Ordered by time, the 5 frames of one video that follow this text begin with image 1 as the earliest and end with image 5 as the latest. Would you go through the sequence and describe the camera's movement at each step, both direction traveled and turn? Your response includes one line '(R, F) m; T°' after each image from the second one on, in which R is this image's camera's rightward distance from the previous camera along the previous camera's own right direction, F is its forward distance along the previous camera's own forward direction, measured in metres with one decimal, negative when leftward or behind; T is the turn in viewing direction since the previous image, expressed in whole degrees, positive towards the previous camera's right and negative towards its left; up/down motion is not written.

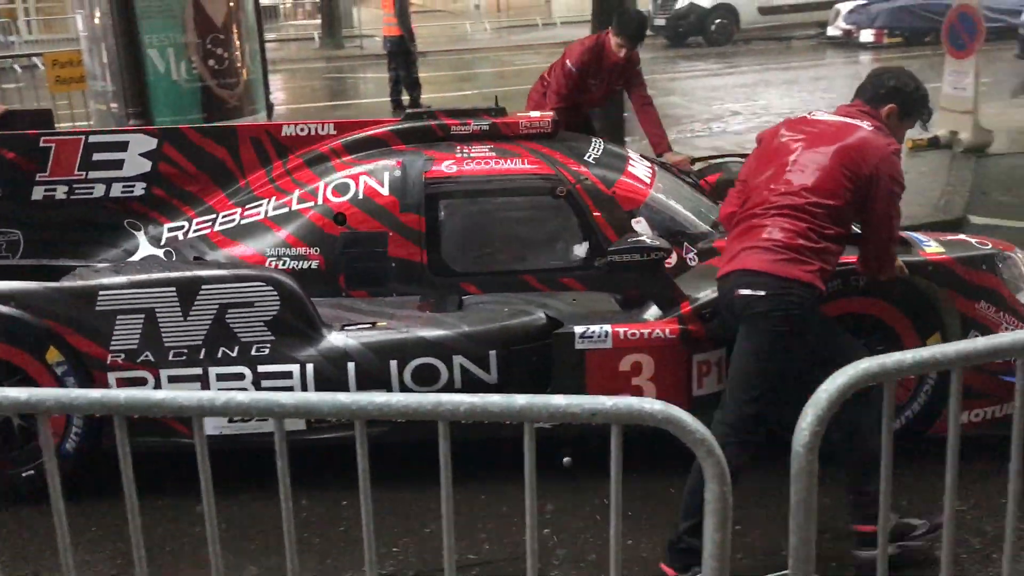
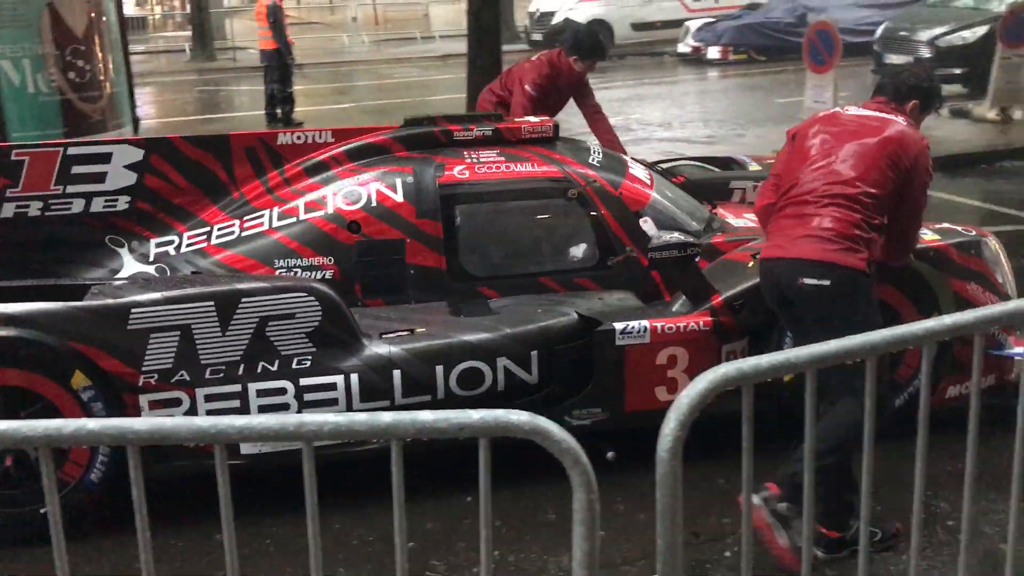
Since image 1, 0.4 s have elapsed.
(-0.4, +0.1) m; +7°
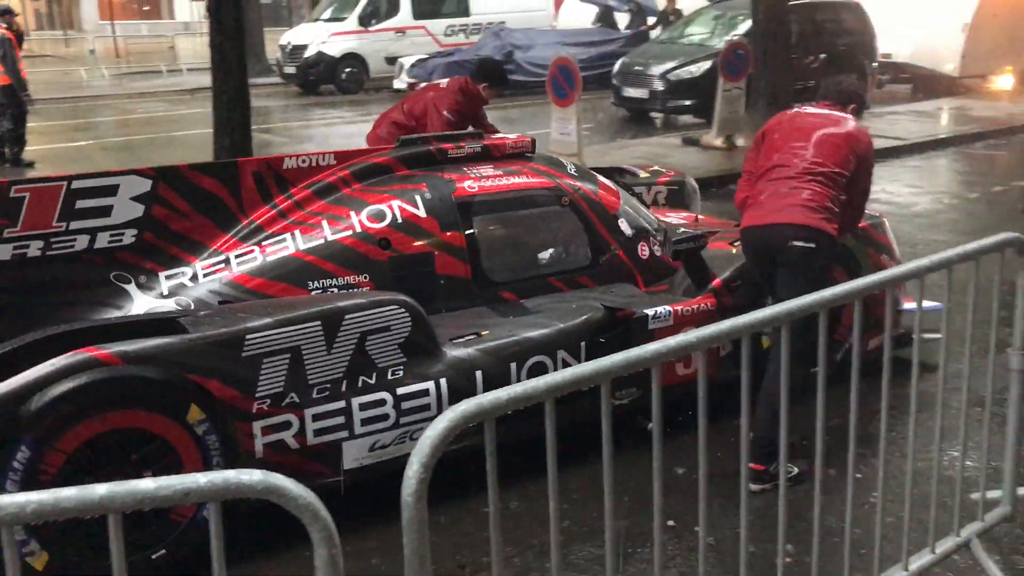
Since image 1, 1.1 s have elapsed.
(-0.7, 0.0) m; +14°
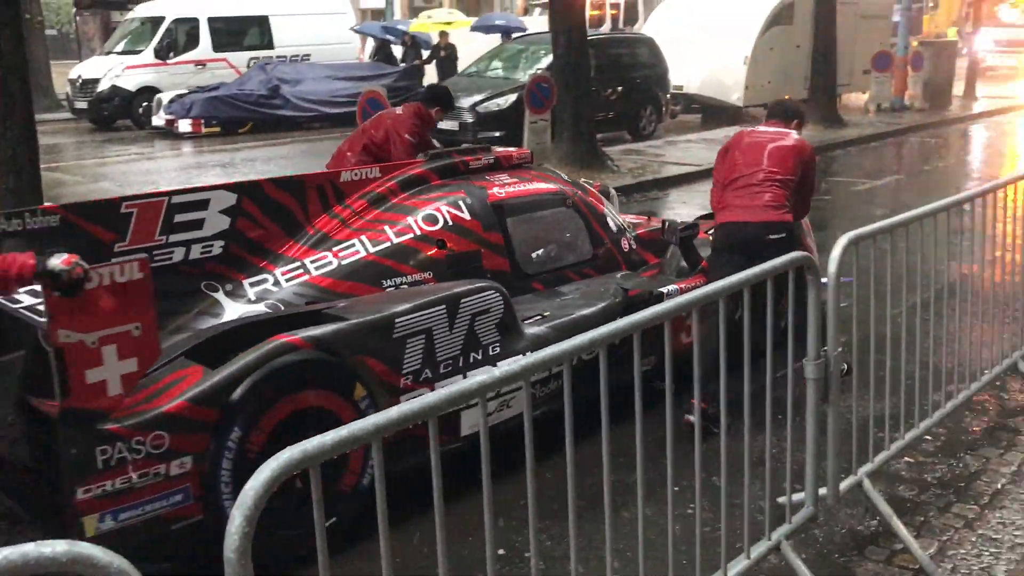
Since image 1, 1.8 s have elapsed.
(-0.6, -0.2) m; +11°
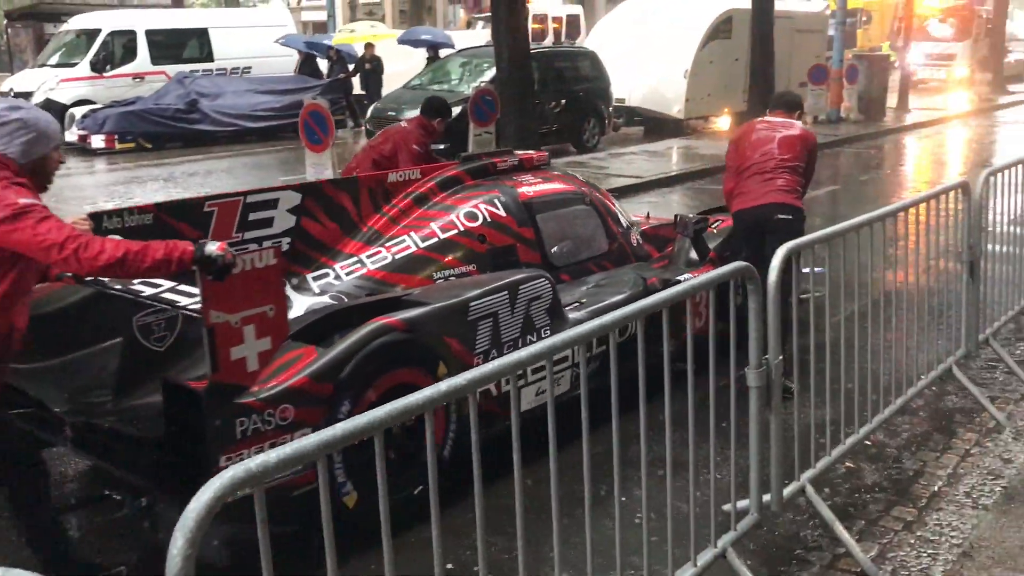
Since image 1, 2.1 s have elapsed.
(-0.3, -0.2) m; +3°
